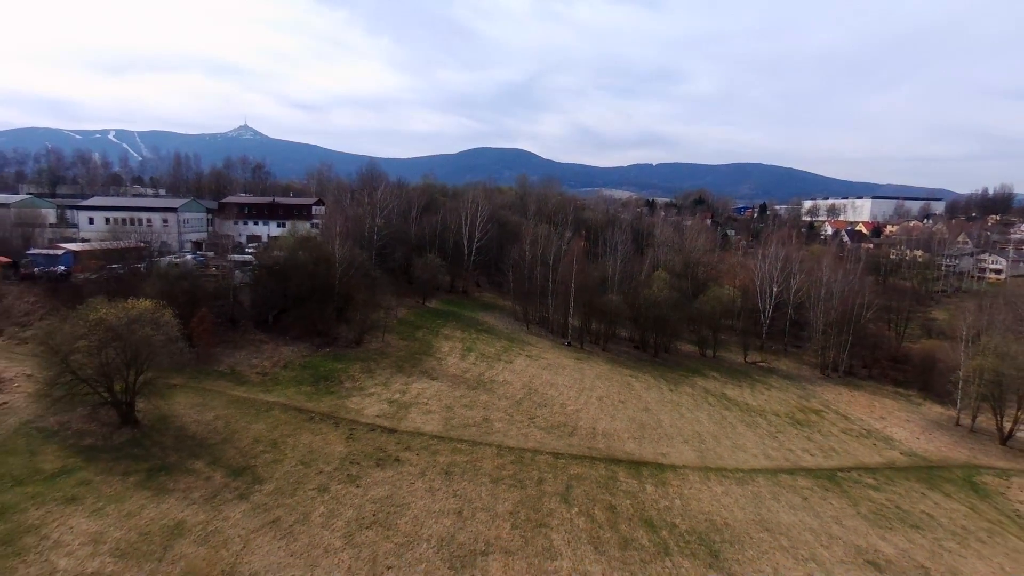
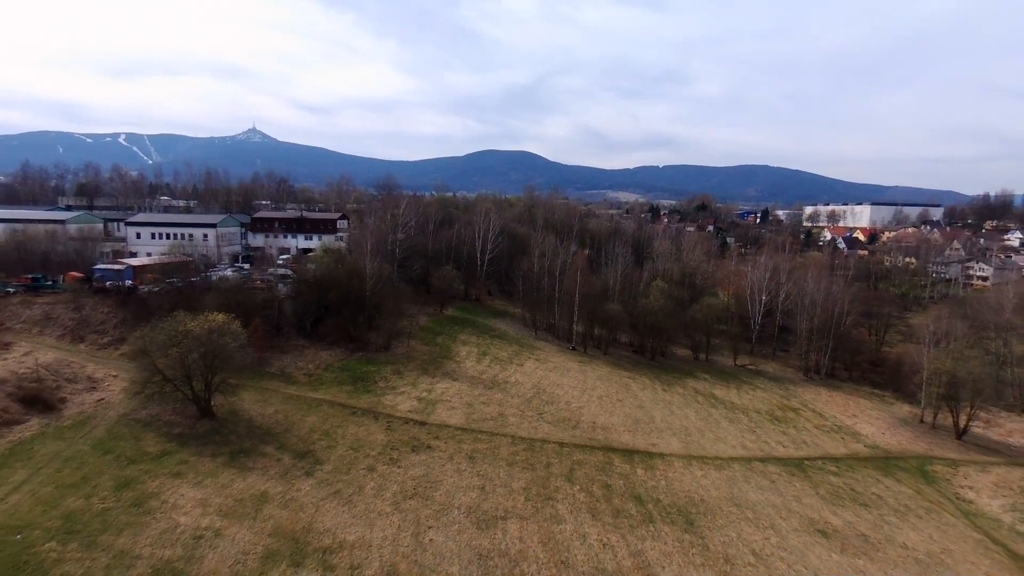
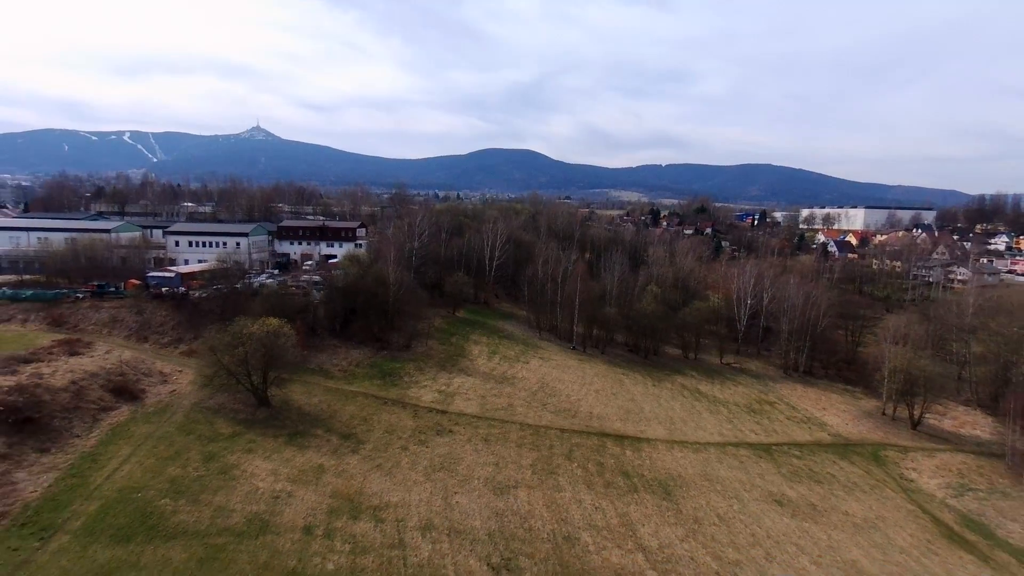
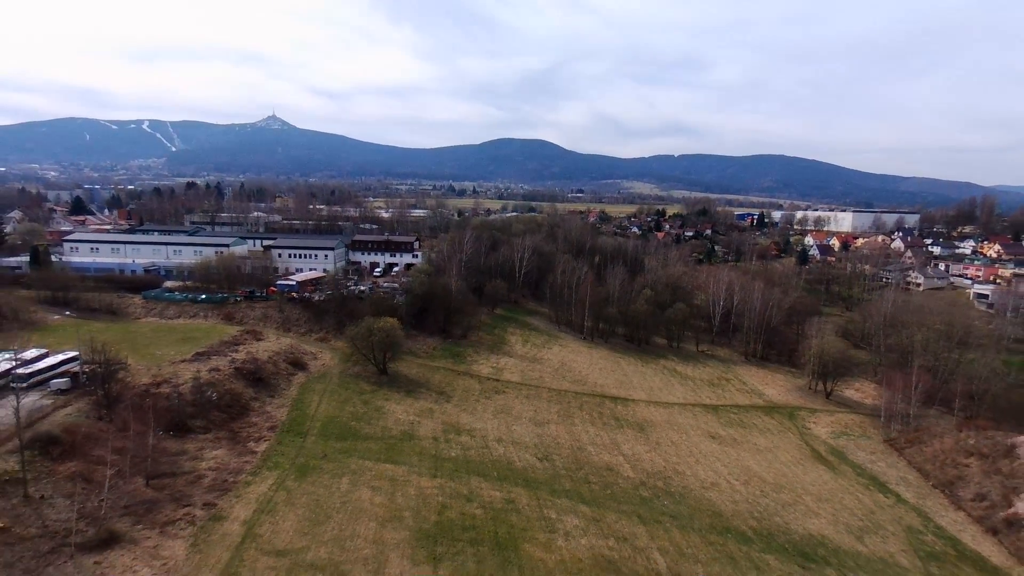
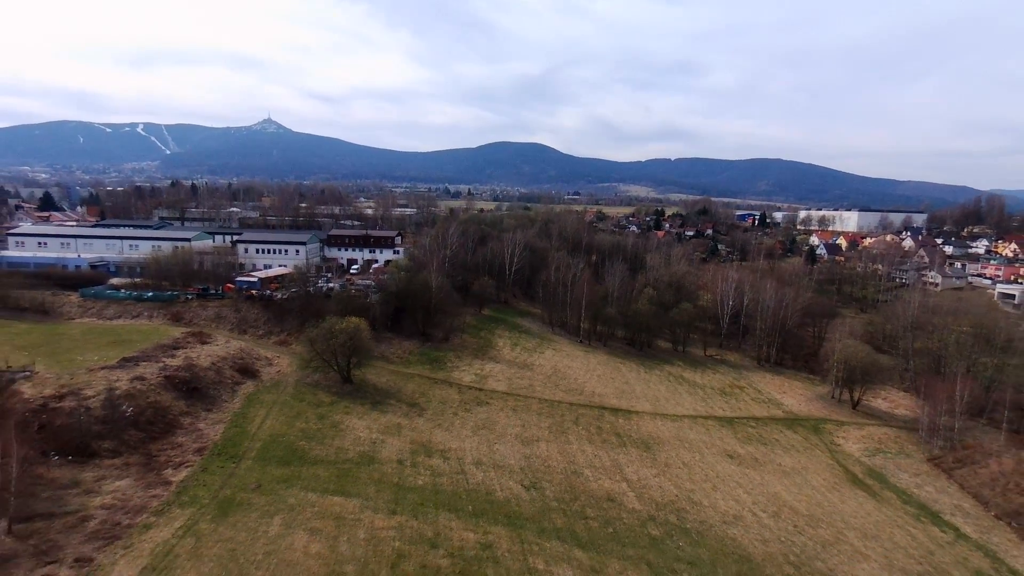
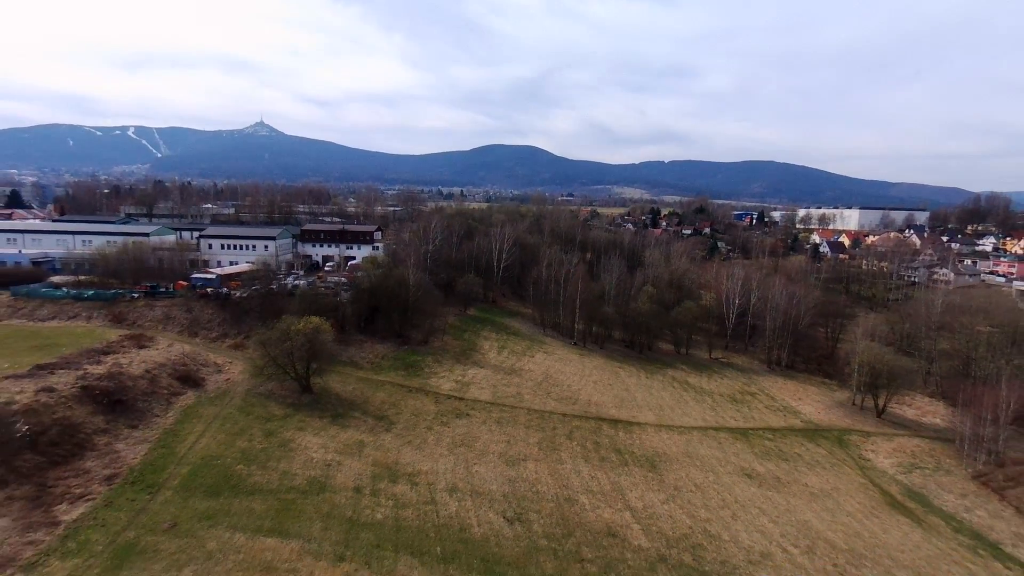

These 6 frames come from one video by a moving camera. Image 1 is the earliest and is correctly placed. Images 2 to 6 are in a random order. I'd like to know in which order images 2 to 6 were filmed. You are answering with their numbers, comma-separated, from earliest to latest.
2, 3, 6, 5, 4
